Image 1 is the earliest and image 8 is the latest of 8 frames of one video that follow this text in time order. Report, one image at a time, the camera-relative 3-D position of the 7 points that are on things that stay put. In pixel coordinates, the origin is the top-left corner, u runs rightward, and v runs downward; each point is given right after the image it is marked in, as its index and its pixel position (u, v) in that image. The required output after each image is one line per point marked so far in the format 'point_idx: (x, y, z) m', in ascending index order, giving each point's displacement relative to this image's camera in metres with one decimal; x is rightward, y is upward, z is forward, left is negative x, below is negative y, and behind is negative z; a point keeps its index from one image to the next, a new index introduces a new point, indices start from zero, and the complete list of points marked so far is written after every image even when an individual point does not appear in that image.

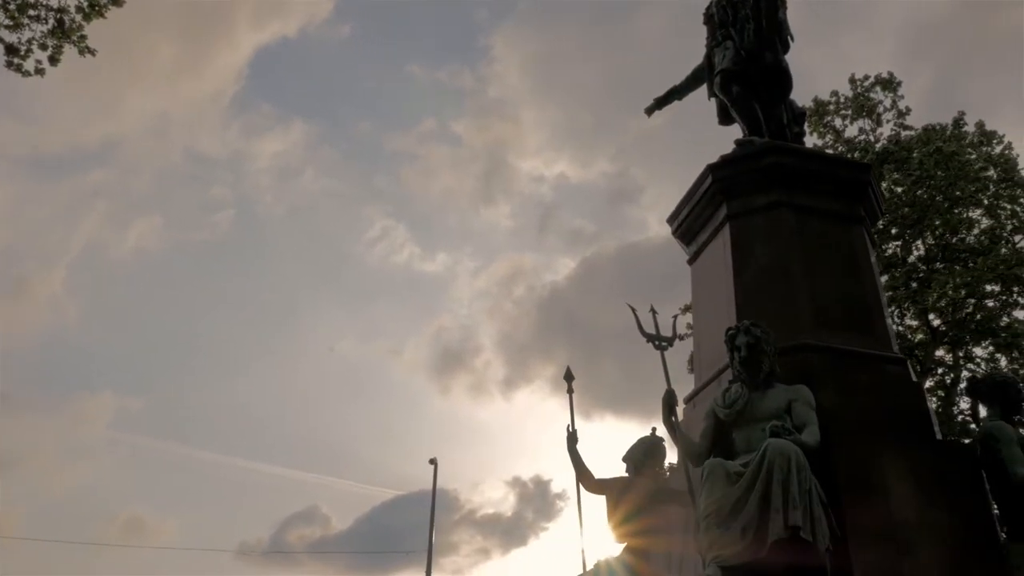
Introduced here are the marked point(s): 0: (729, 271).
0: (+2.1, +0.2, +9.3) m
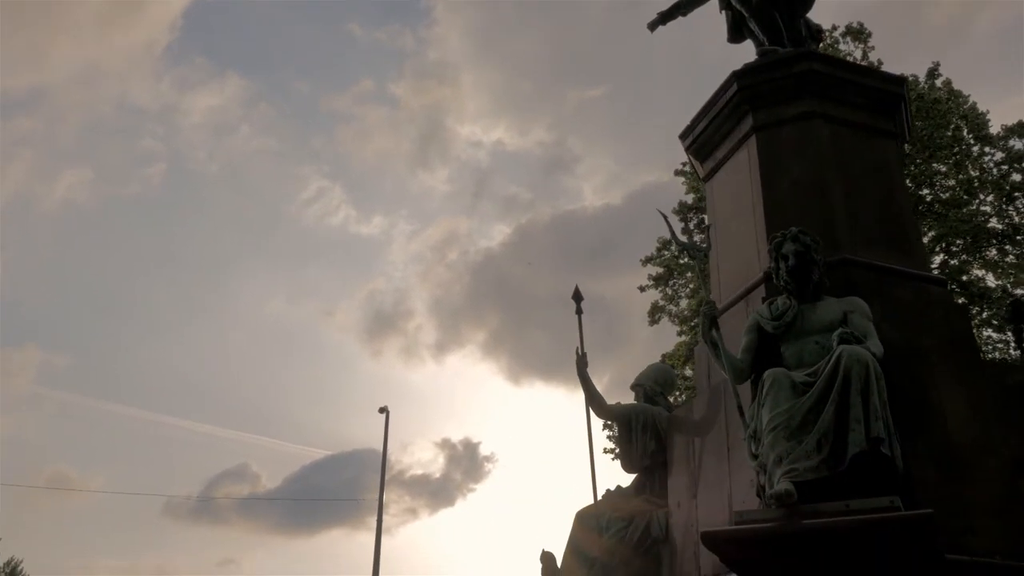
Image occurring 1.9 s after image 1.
0: (+2.2, +0.9, +8.6) m
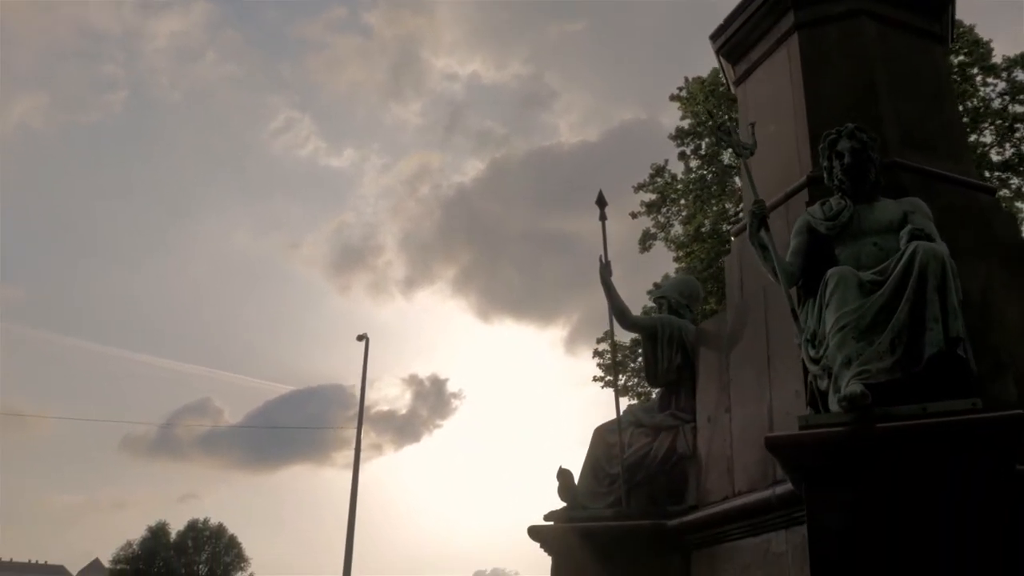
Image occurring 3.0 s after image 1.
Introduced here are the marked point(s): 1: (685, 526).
0: (+2.4, +1.7, +8.1) m
1: (+1.3, -1.8, +7.3) m
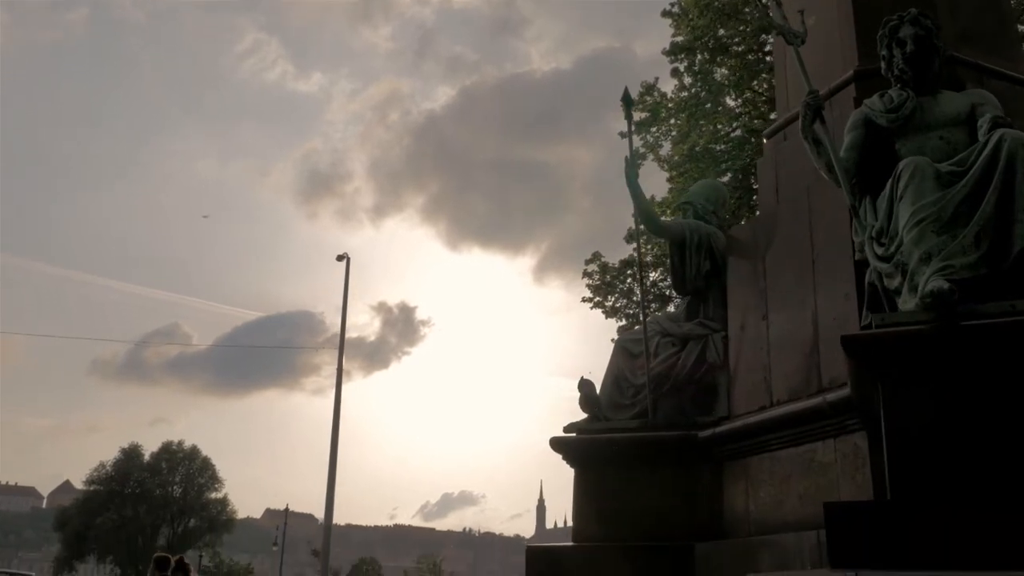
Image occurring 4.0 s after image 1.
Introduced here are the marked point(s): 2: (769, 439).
0: (+2.6, +2.5, +7.6) m
1: (+1.5, -1.1, +7.0) m
2: (+1.8, -1.0, +6.6) m
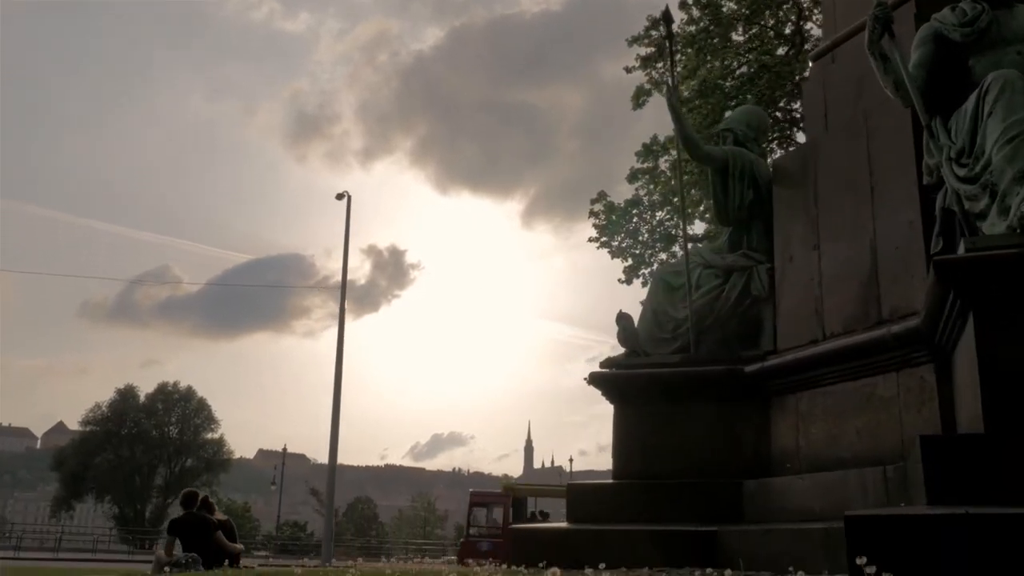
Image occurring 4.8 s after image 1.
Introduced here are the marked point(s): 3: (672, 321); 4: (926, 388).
0: (+2.9, +3.0, +7.1) m
1: (+1.8, -0.6, +6.7) m
2: (+2.0, -0.6, +6.3) m
3: (+1.2, -0.3, +7.4) m
4: (+2.4, -0.6, +5.5) m
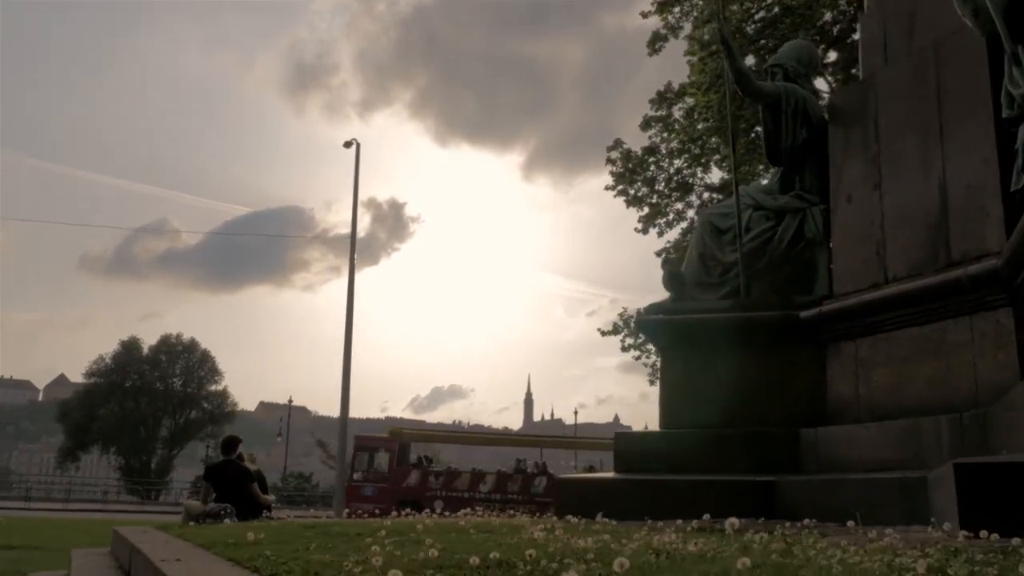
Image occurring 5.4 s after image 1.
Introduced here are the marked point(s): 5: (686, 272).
0: (+3.2, +3.4, +6.7) m
1: (+2.1, -0.2, +6.4) m
2: (+2.4, -0.2, +6.1) m
3: (+1.6, +0.2, +7.2) m
4: (+2.7, -0.2, +5.3) m
5: (+1.3, +0.1, +7.3) m
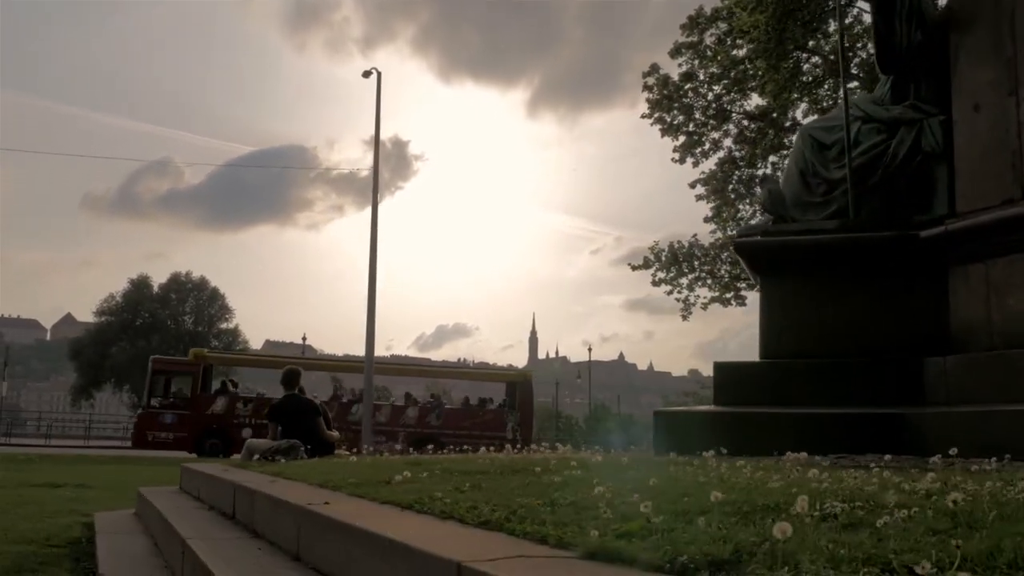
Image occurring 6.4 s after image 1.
0: (+3.8, +3.9, +5.9) m
1: (+2.7, +0.3, +5.9) m
2: (+2.9, +0.3, +5.5) m
3: (+2.1, +0.7, +6.6) m
4: (+3.3, +0.2, +4.7) m
5: (+1.9, +0.7, +6.7) m
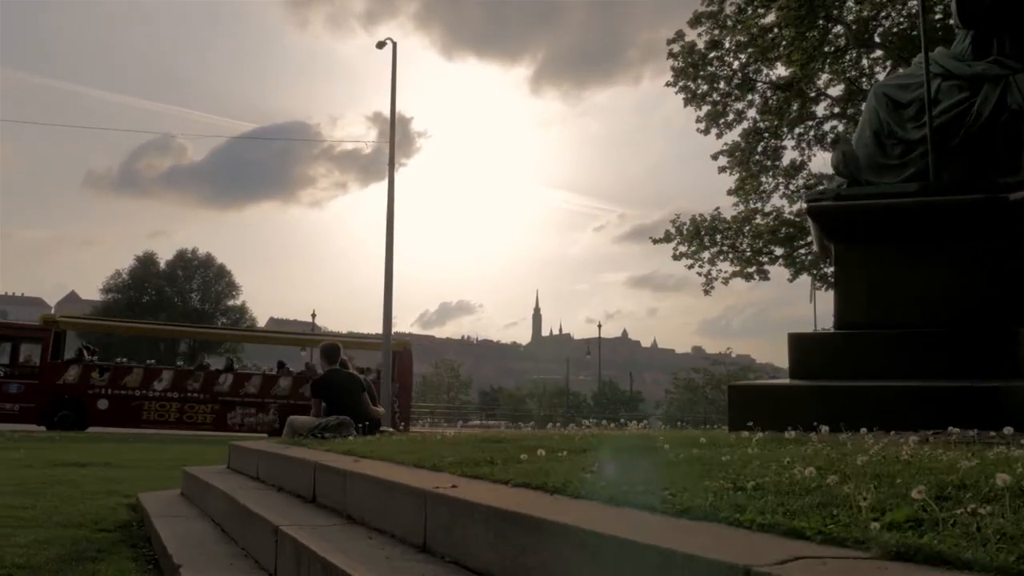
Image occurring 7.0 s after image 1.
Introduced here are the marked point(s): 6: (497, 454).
0: (+4.2, +4.1, +5.5) m
1: (+3.1, +0.5, +5.5) m
2: (+3.3, +0.5, +5.2) m
3: (+2.5, +0.9, +6.2) m
4: (+3.7, +0.4, +4.4) m
5: (+2.3, +0.9, +6.4) m
6: (-0.1, -0.6, +3.3) m
